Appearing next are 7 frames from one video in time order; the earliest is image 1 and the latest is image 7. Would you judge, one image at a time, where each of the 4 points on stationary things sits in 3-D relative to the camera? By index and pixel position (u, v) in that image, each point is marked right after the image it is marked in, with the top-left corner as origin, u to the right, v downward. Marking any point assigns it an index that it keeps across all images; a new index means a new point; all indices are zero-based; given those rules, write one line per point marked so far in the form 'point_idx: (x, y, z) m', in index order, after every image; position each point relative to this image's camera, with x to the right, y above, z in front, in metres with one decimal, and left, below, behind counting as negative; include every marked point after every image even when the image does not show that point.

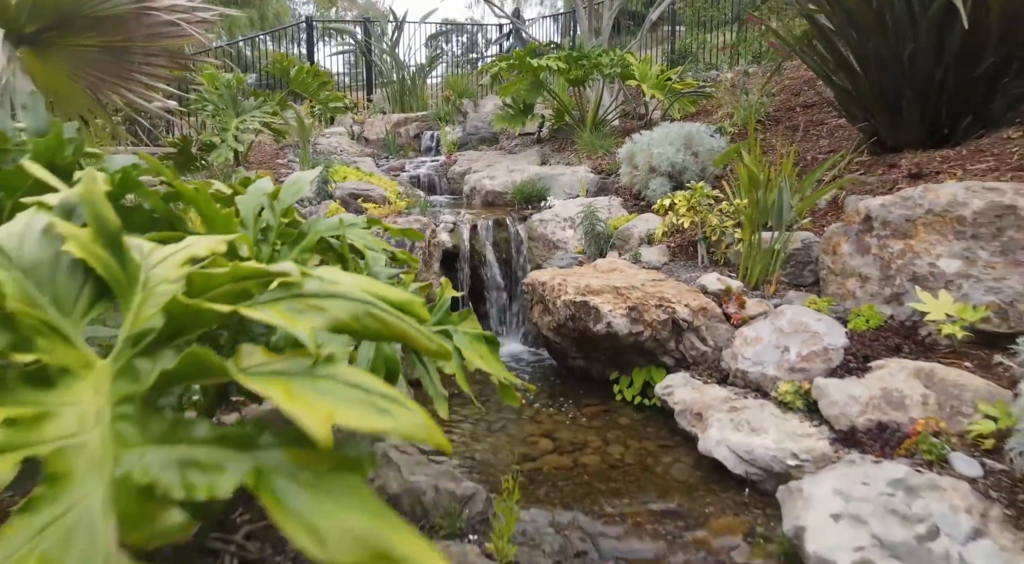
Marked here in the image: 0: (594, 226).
0: (+0.7, +0.4, +5.1) m
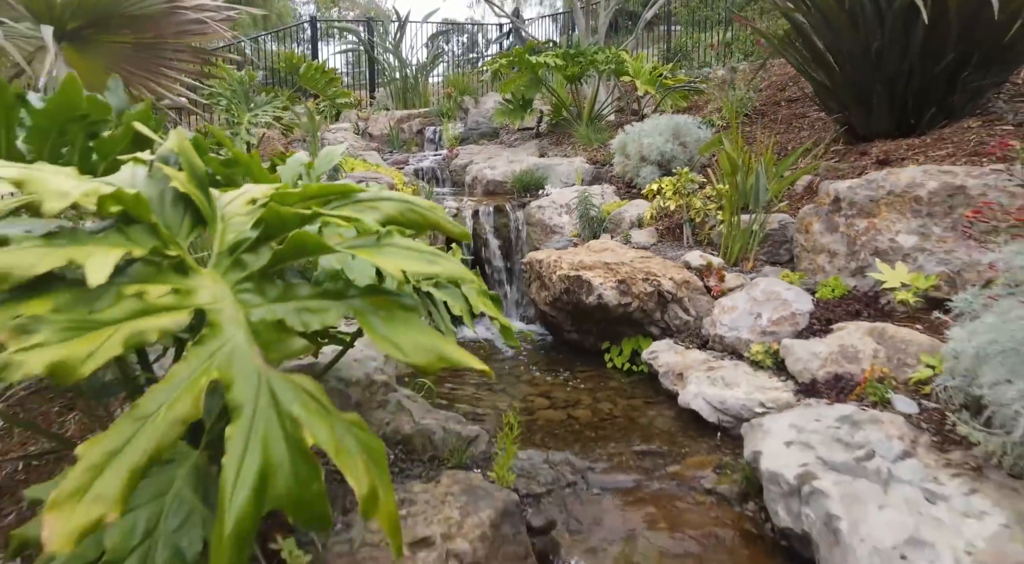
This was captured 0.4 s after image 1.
0: (+0.7, +0.6, +5.4) m
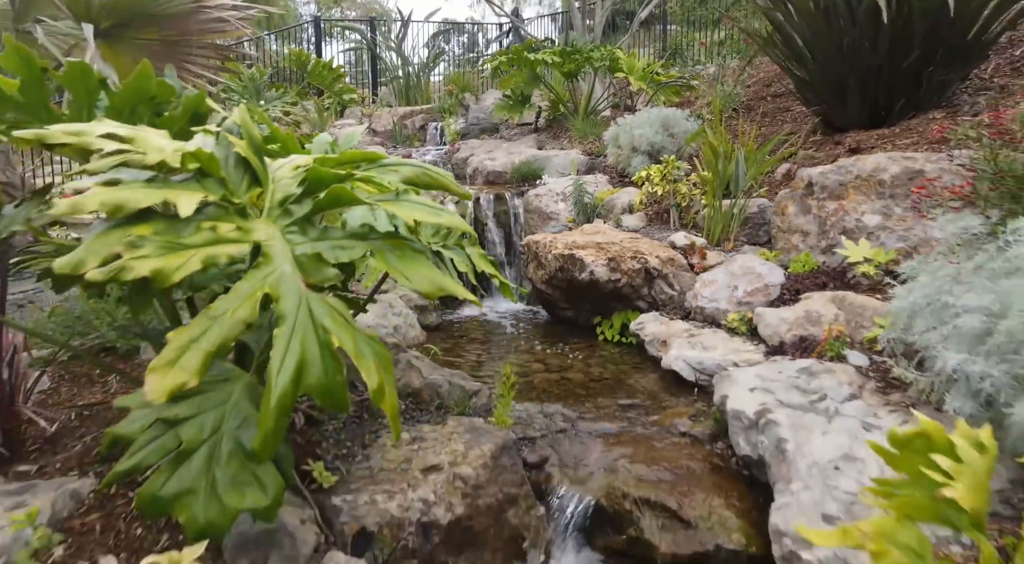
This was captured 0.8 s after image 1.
0: (+0.6, +0.8, +5.8) m
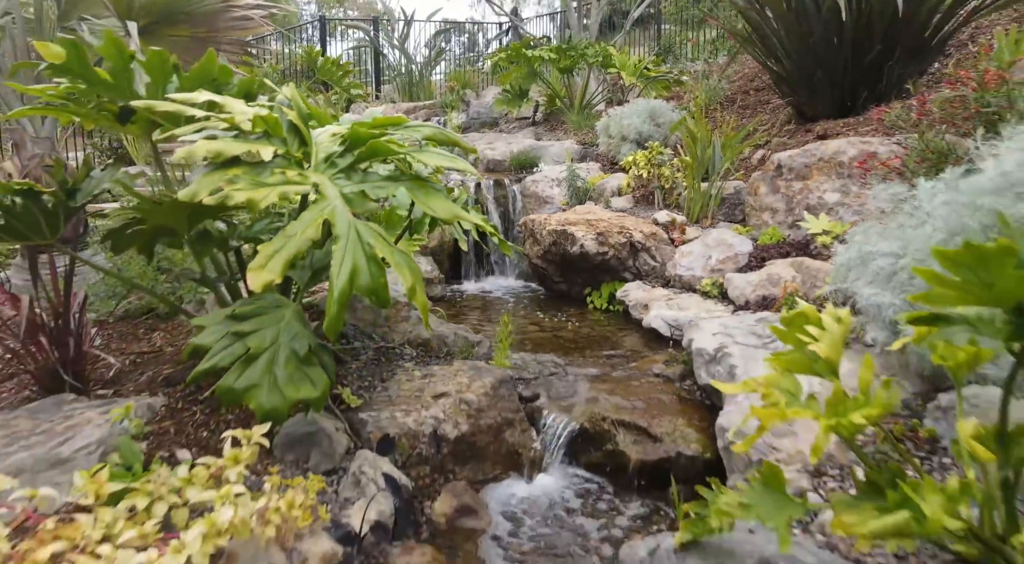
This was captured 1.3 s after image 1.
0: (+0.6, +1.0, +6.3) m
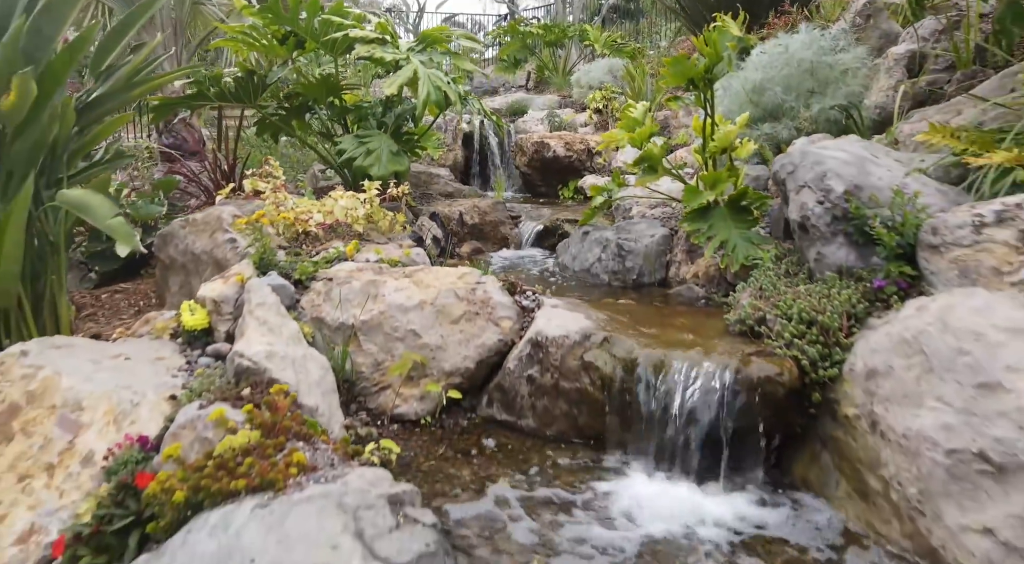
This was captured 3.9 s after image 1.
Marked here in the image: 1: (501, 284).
0: (+0.6, +2.2, +8.6) m
1: (-0.1, 0.0, +3.3) m
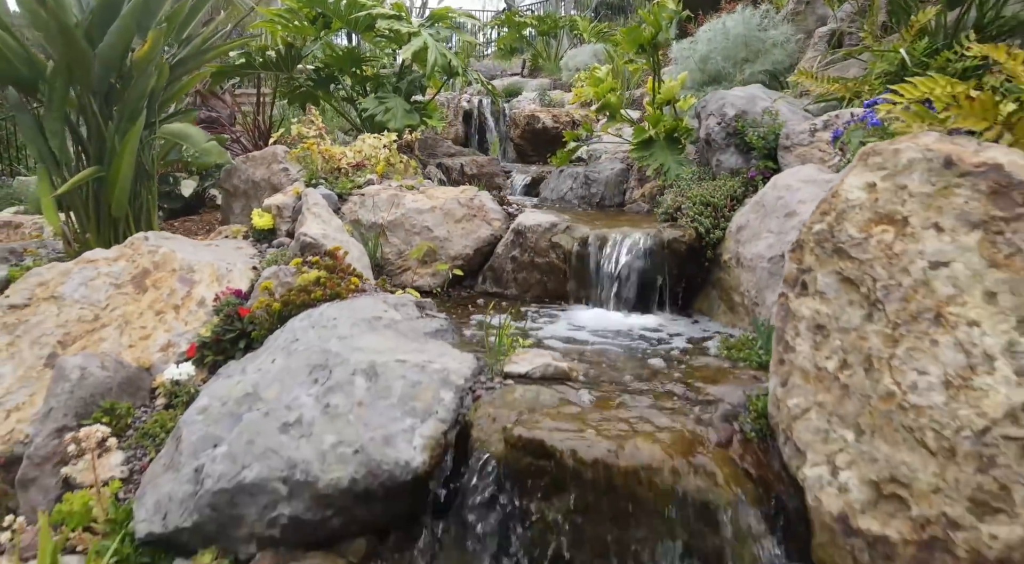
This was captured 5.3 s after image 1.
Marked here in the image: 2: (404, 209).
0: (+0.5, +2.9, +9.7) m
1: (-0.1, +0.6, +4.4) m
2: (-0.7, +0.5, +4.2) m
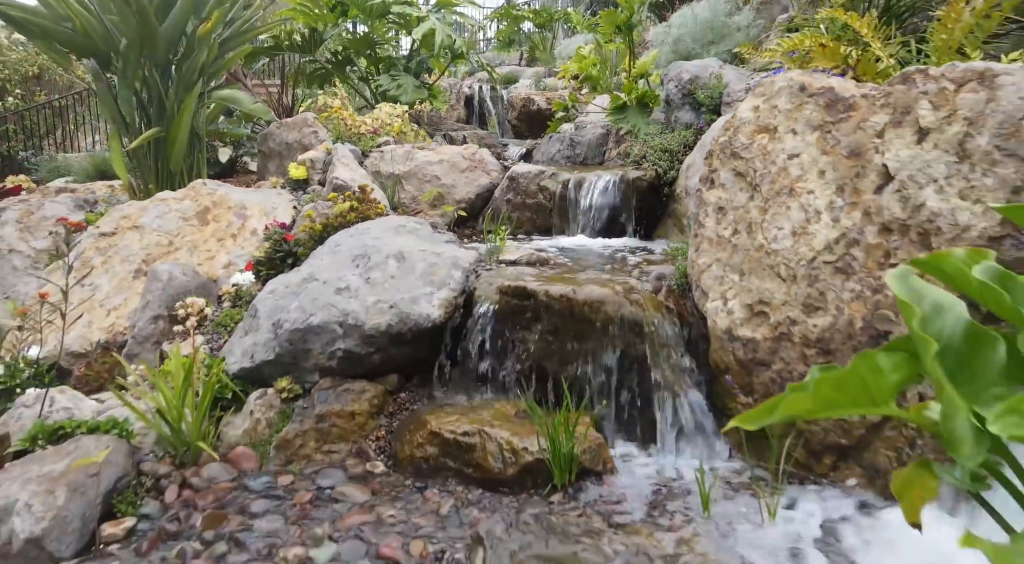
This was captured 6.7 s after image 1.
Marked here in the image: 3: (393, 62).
0: (+0.5, +3.3, +10.4) m
1: (-0.2, +1.0, +5.2) m
2: (-0.8, +0.9, +5.0) m
3: (-1.3, +2.5, +7.1) m
